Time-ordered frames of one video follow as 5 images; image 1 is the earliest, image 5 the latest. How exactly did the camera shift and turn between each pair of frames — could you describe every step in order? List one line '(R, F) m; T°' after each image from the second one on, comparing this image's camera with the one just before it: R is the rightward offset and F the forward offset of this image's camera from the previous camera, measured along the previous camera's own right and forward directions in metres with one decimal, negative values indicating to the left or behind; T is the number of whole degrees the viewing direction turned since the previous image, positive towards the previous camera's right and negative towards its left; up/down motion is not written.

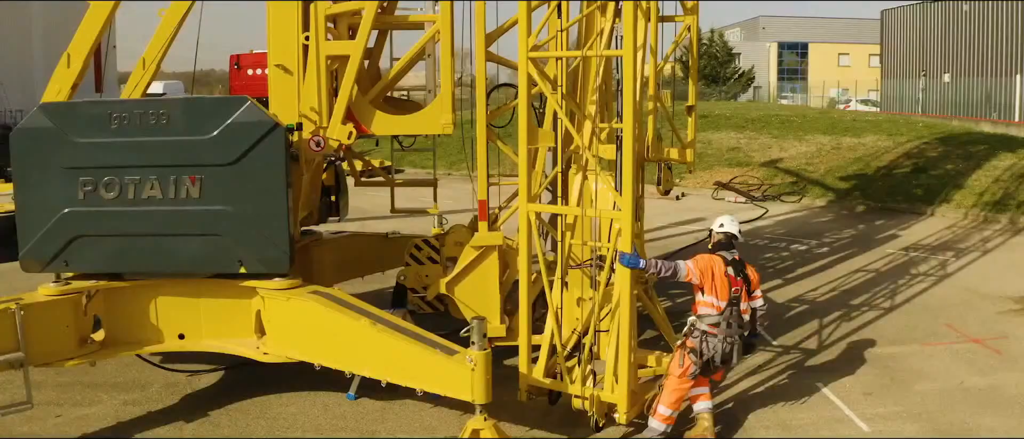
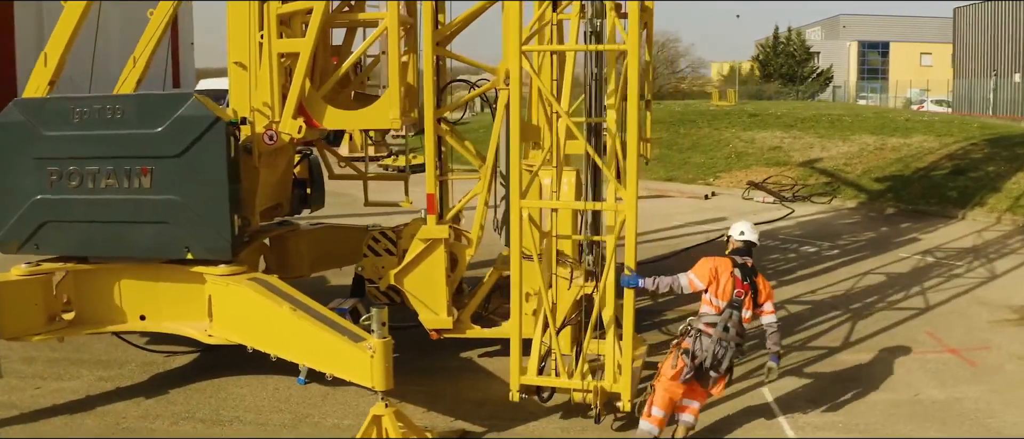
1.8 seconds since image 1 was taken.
(+1.2, 0.0) m; -6°
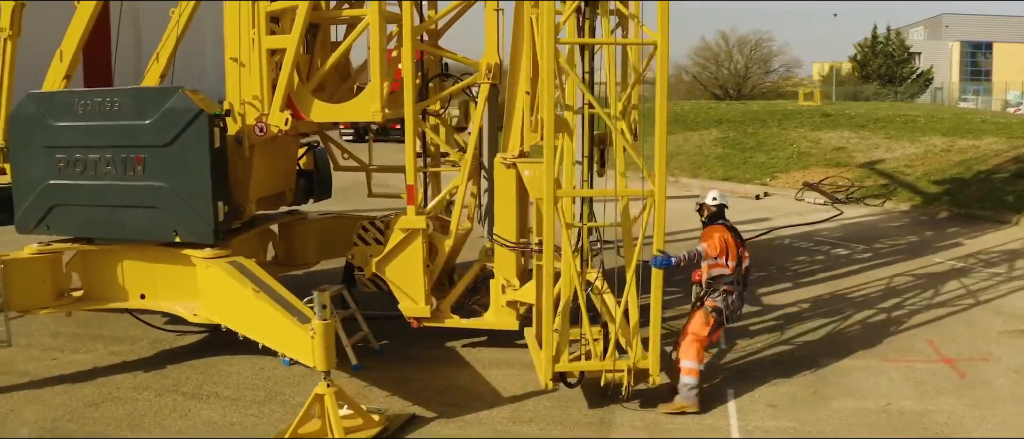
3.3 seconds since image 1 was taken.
(+1.1, 0.0) m; -7°
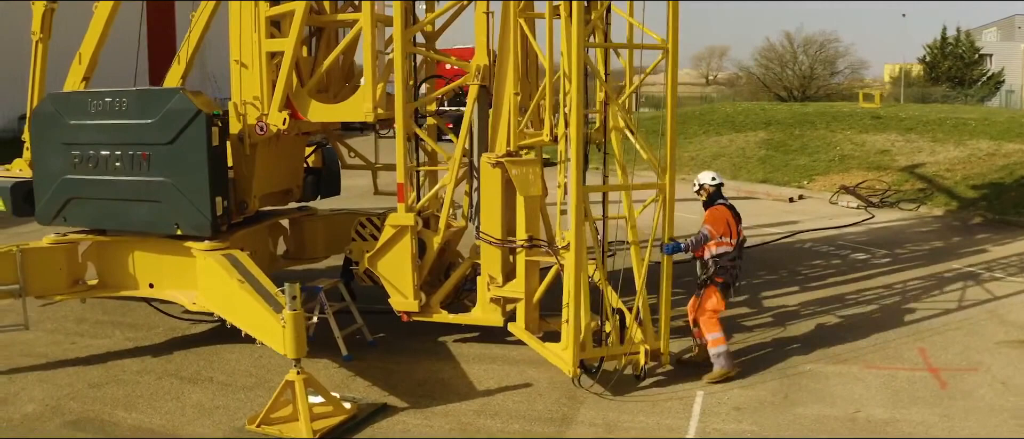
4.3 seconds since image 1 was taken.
(+0.7, -0.1) m; -5°
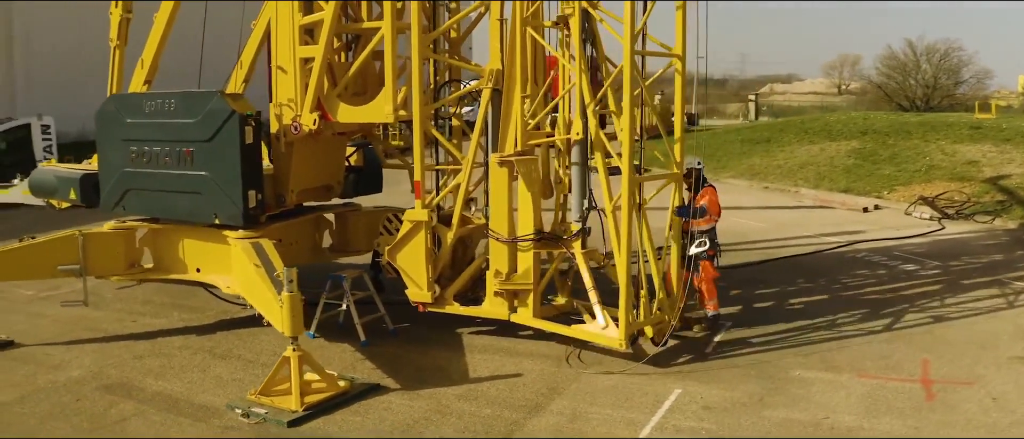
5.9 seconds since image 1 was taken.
(+1.0, -0.2) m; -8°
